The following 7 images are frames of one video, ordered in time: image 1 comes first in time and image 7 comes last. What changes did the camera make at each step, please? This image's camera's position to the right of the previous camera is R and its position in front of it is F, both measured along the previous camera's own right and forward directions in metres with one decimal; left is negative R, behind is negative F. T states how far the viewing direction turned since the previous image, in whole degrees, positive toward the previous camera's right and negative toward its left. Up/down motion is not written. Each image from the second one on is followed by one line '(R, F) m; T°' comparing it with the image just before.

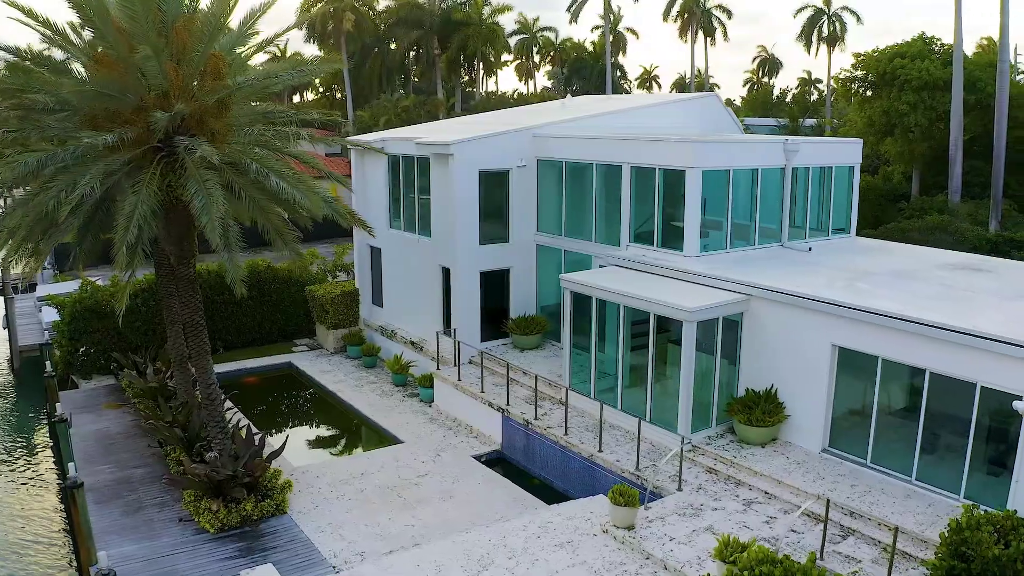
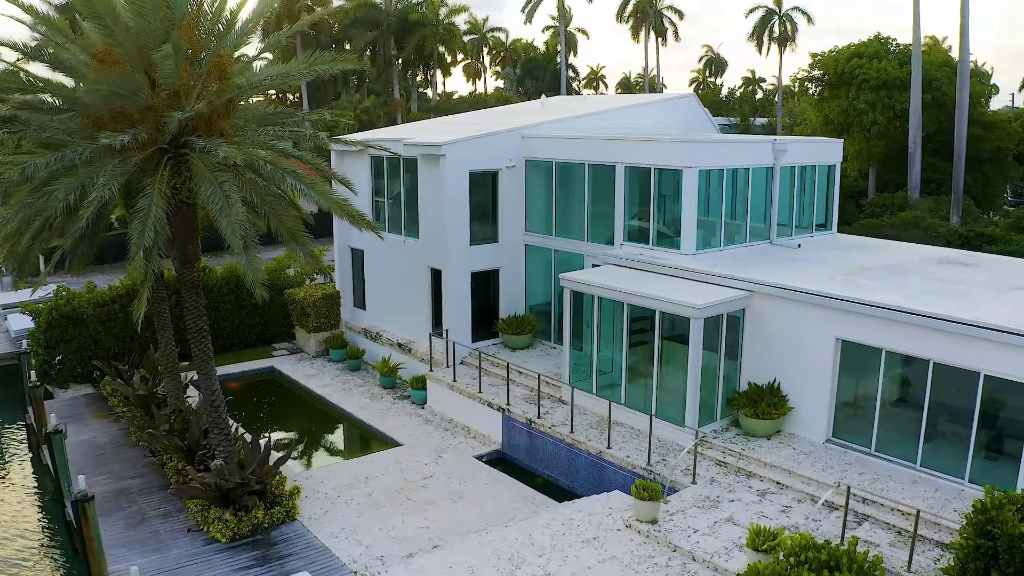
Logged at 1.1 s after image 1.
(-1.0, 0.0) m; +4°
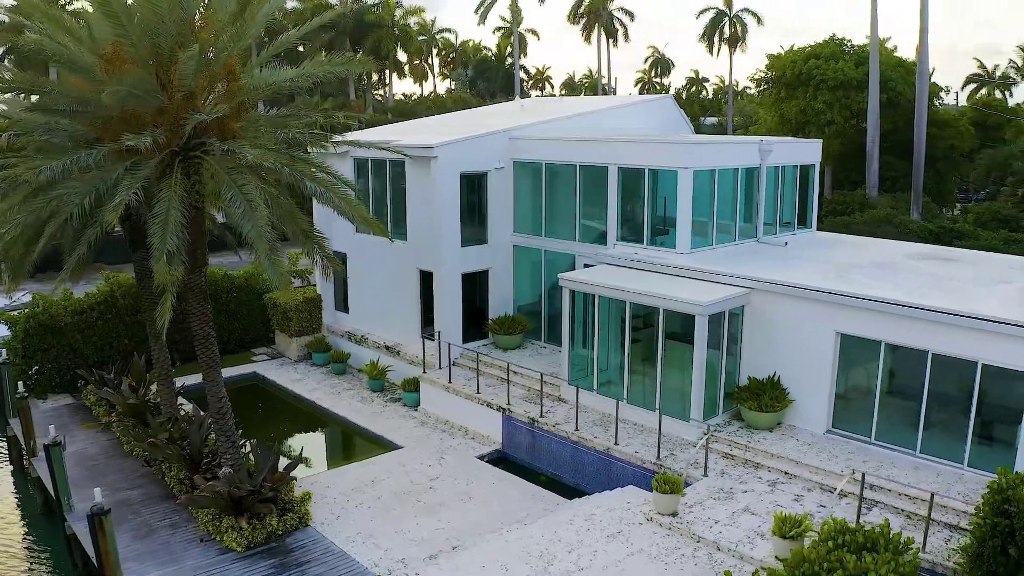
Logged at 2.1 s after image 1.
(-1.0, -0.1) m; +4°
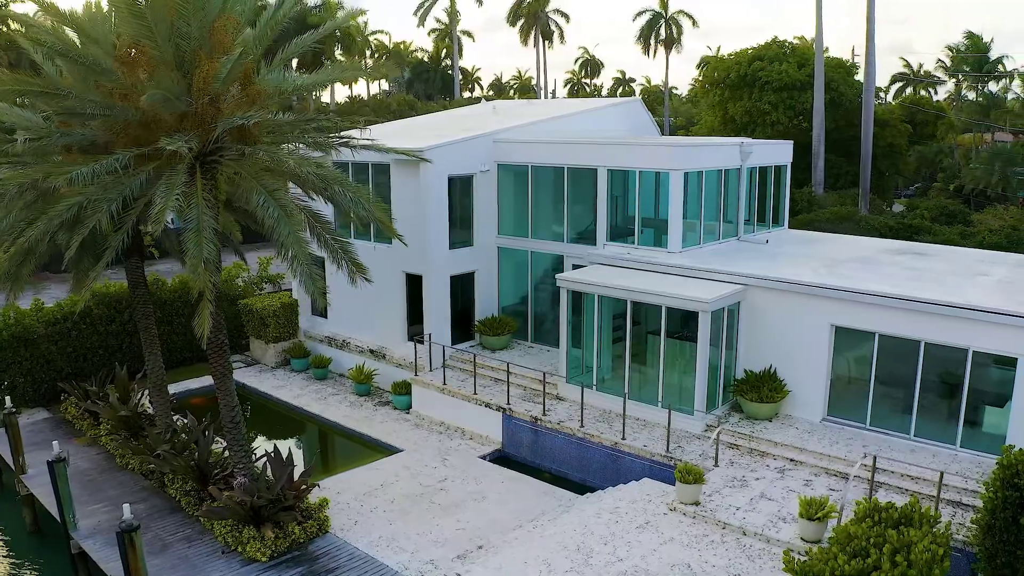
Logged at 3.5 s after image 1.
(-1.4, -0.2) m; +5°
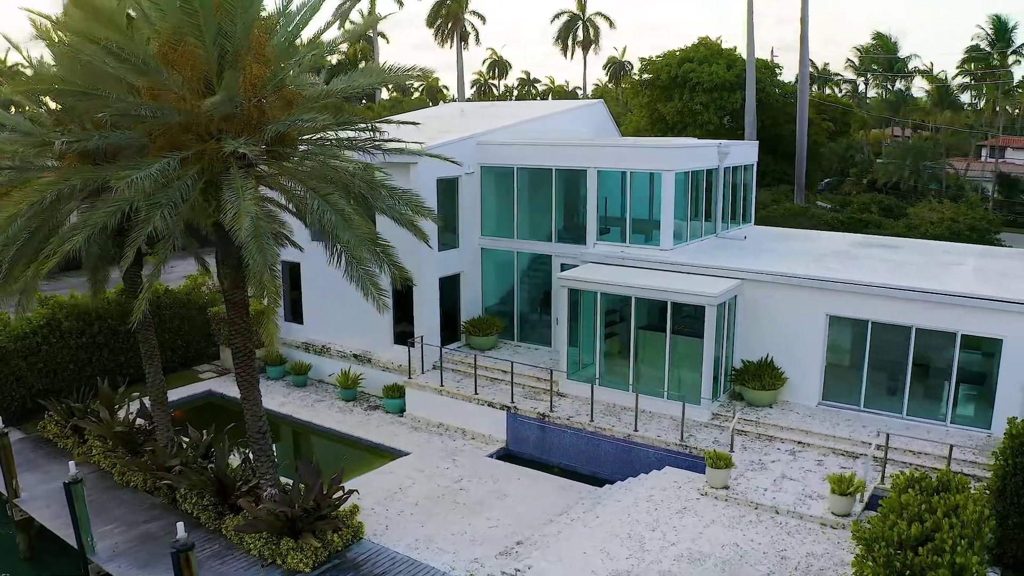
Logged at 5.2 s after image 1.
(-1.9, -0.2) m; +7°
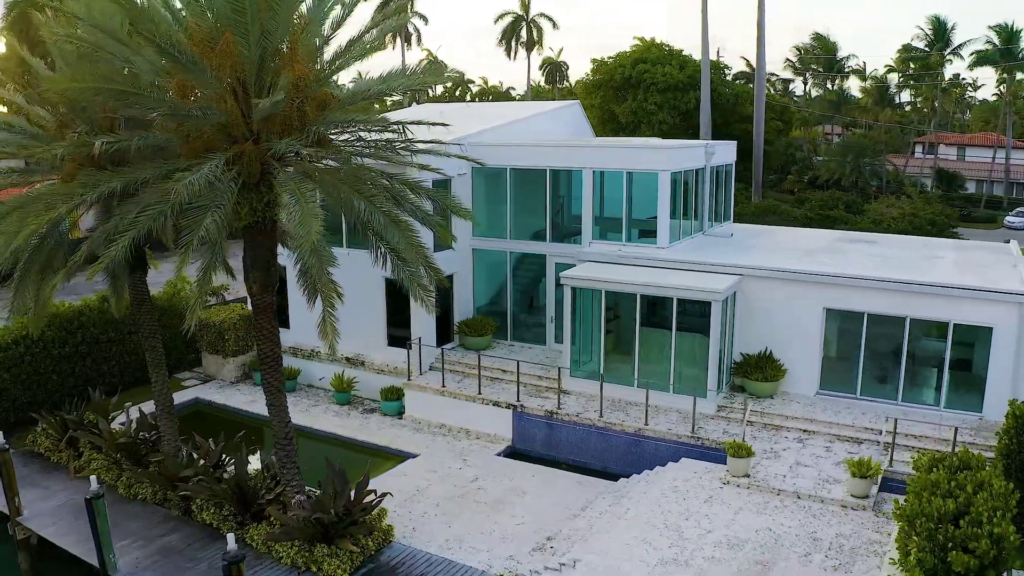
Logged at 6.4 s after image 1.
(-1.4, -0.1) m; +5°
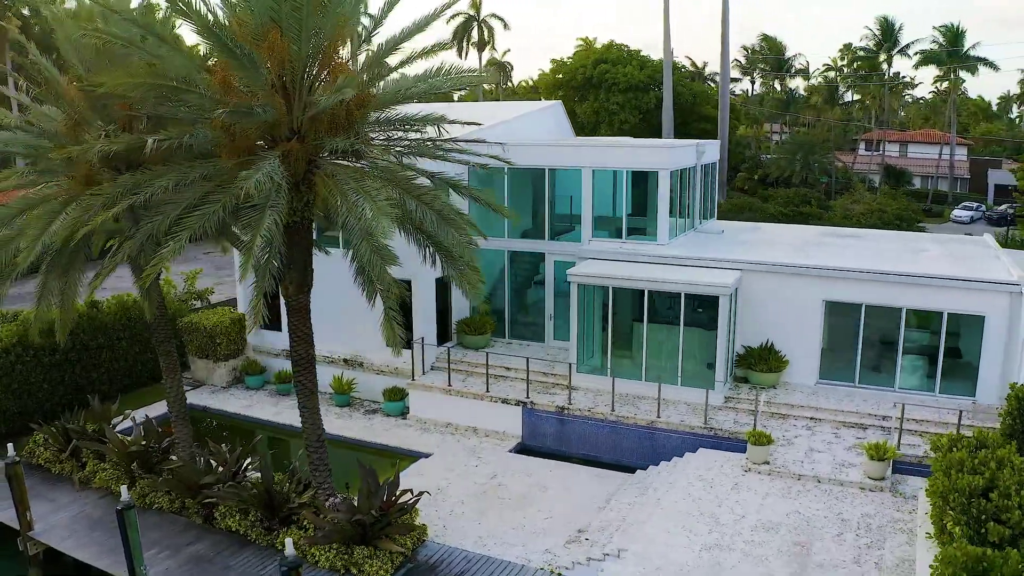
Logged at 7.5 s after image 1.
(-1.4, -0.1) m; +4°
